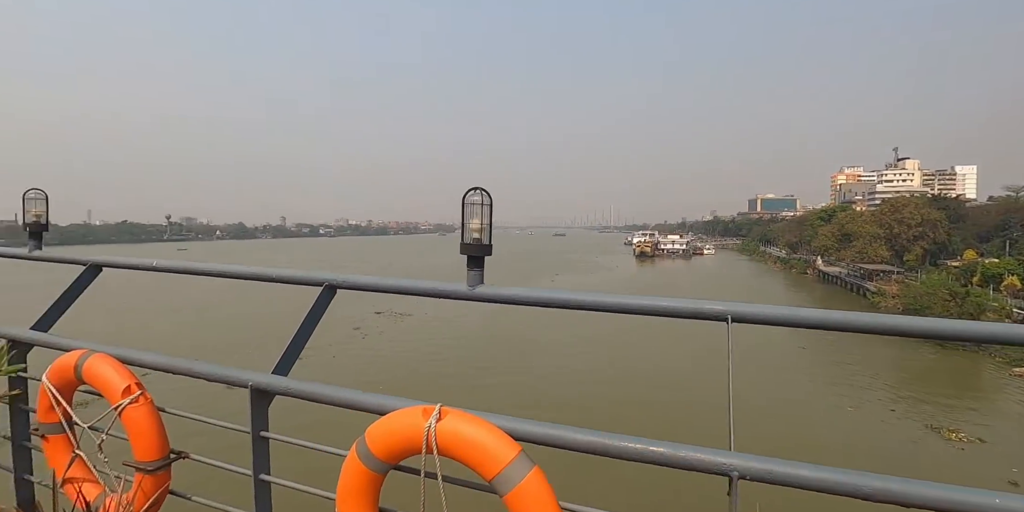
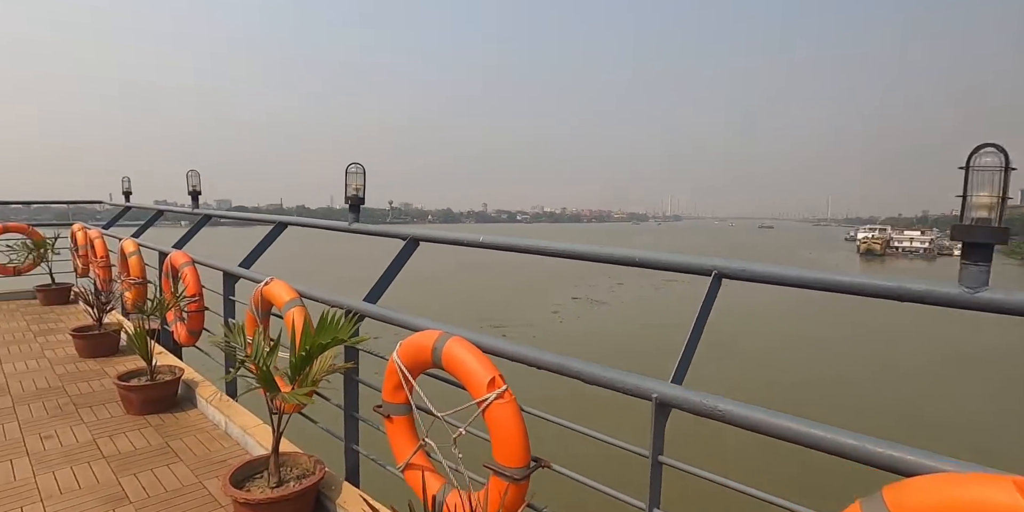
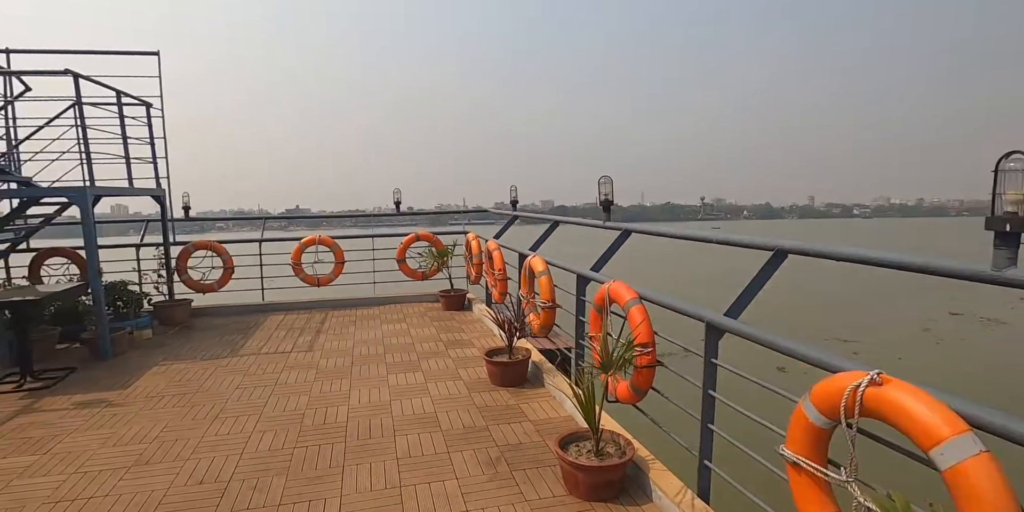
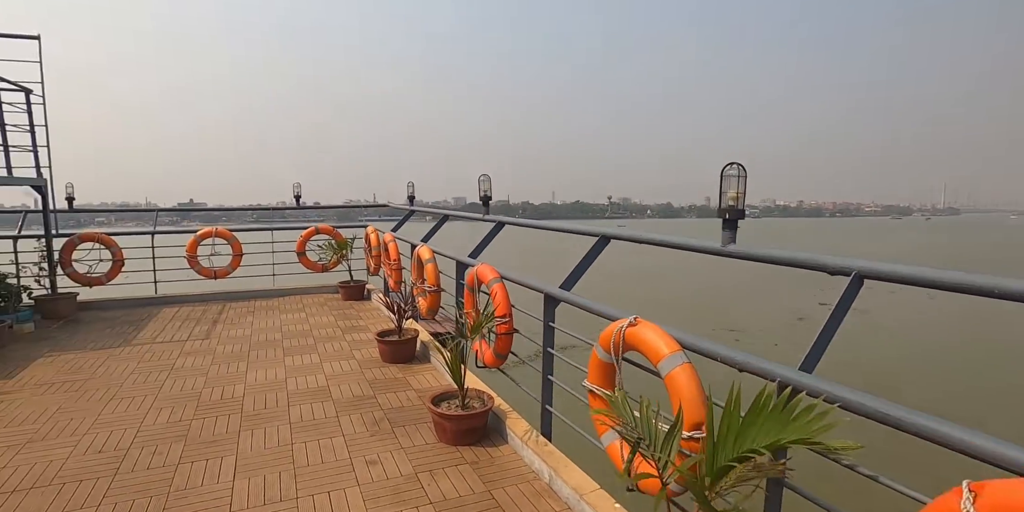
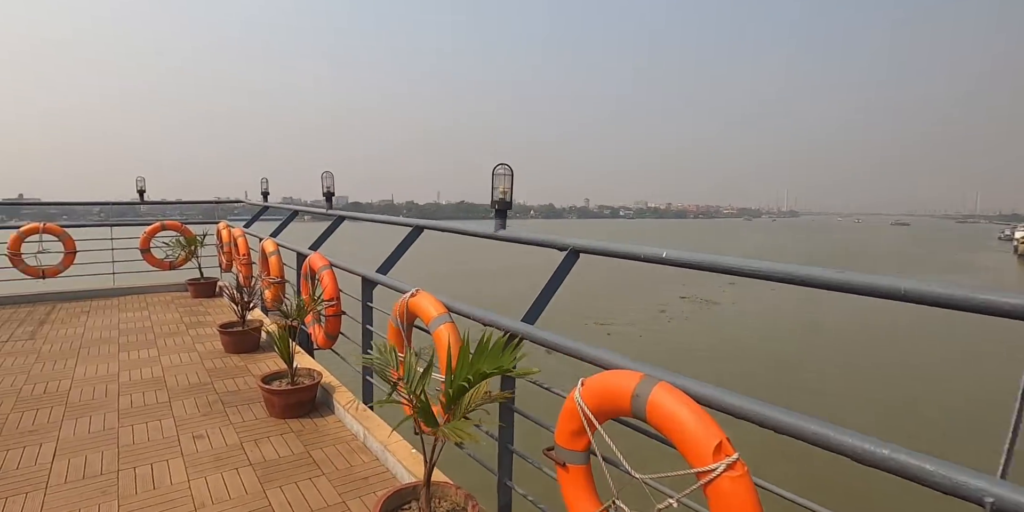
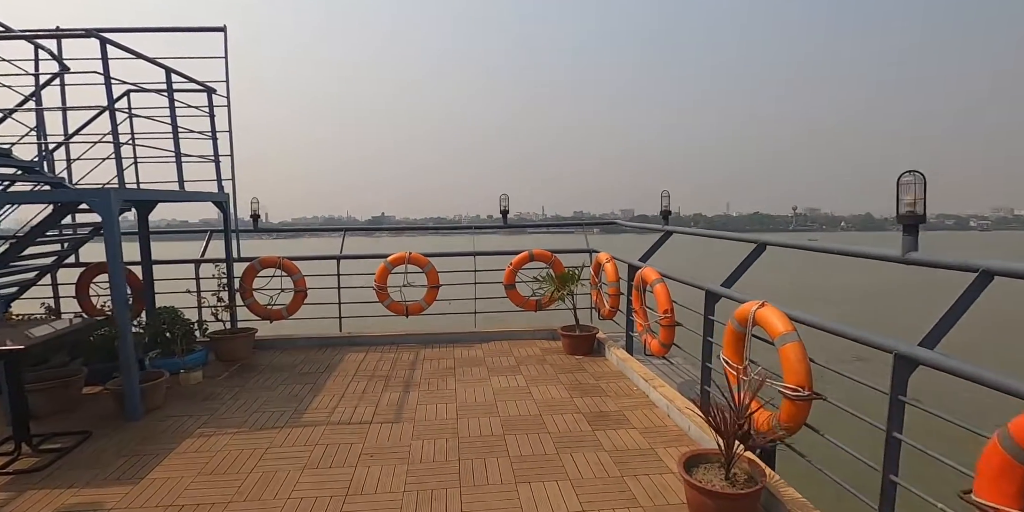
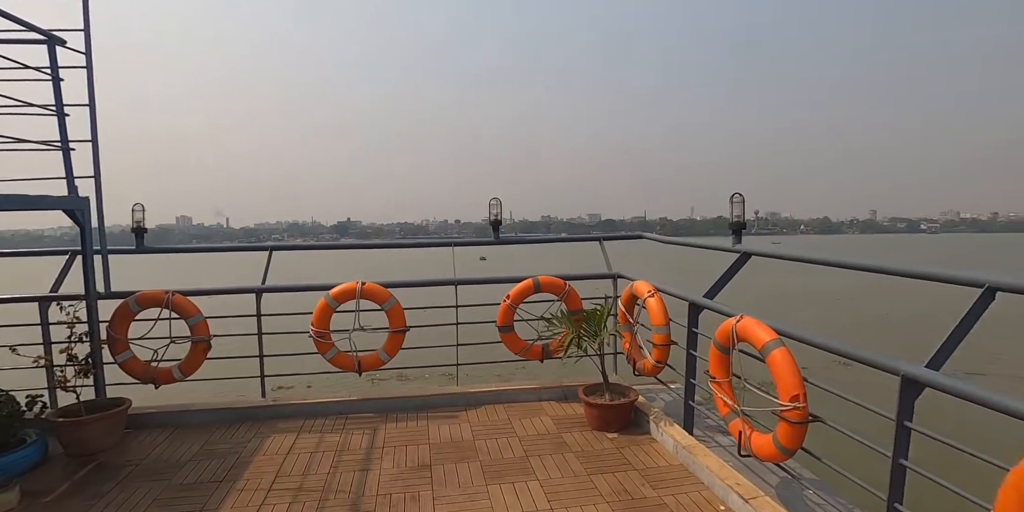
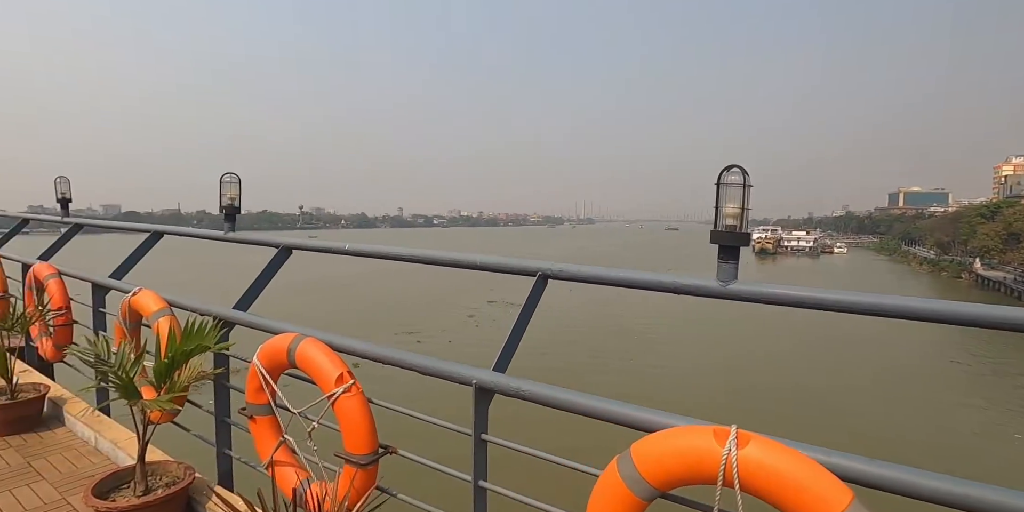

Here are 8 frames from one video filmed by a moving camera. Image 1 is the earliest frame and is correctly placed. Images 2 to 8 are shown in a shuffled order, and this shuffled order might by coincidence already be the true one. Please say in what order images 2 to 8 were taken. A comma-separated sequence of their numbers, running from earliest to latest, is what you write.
8, 2, 5, 4, 3, 6, 7
